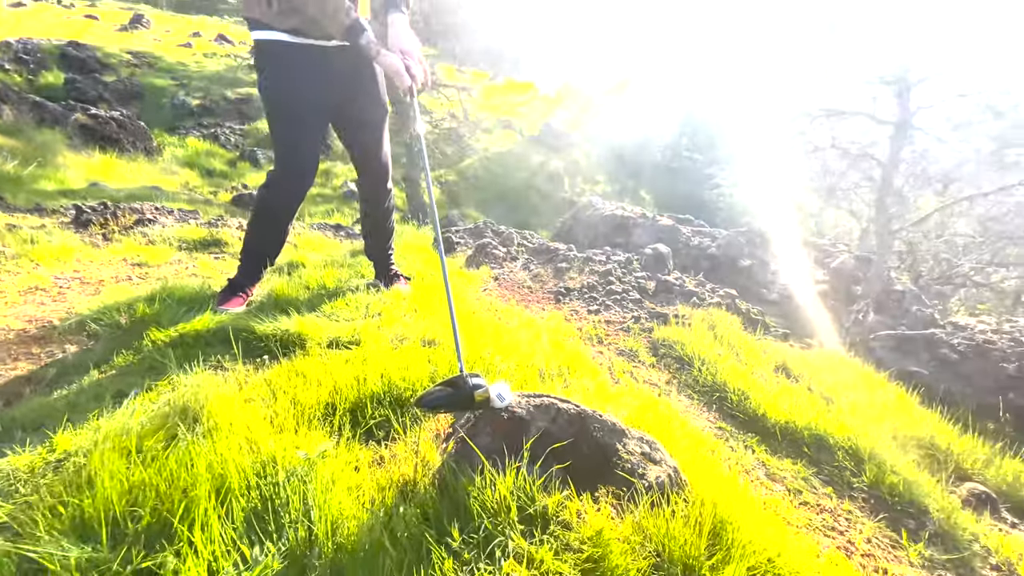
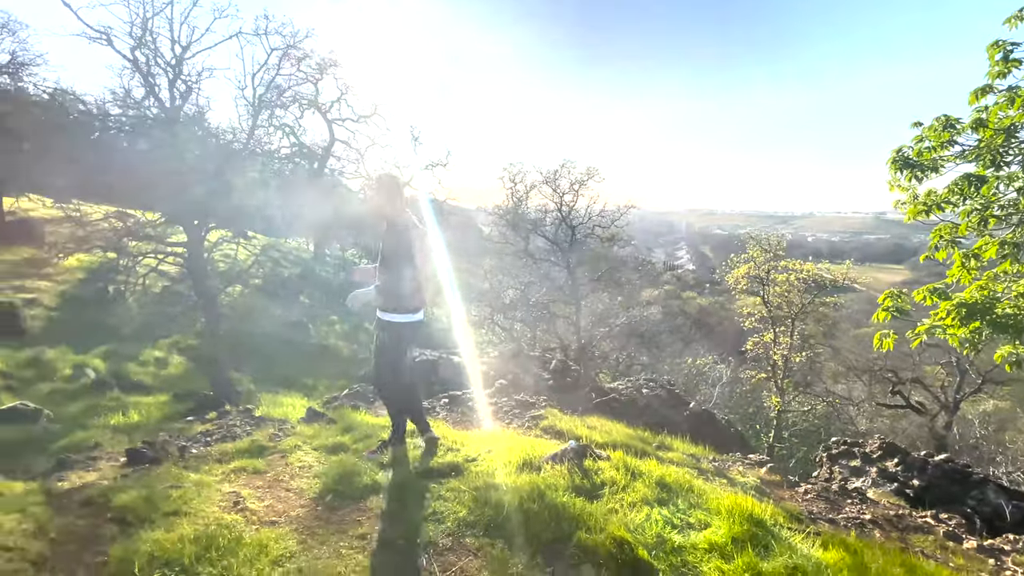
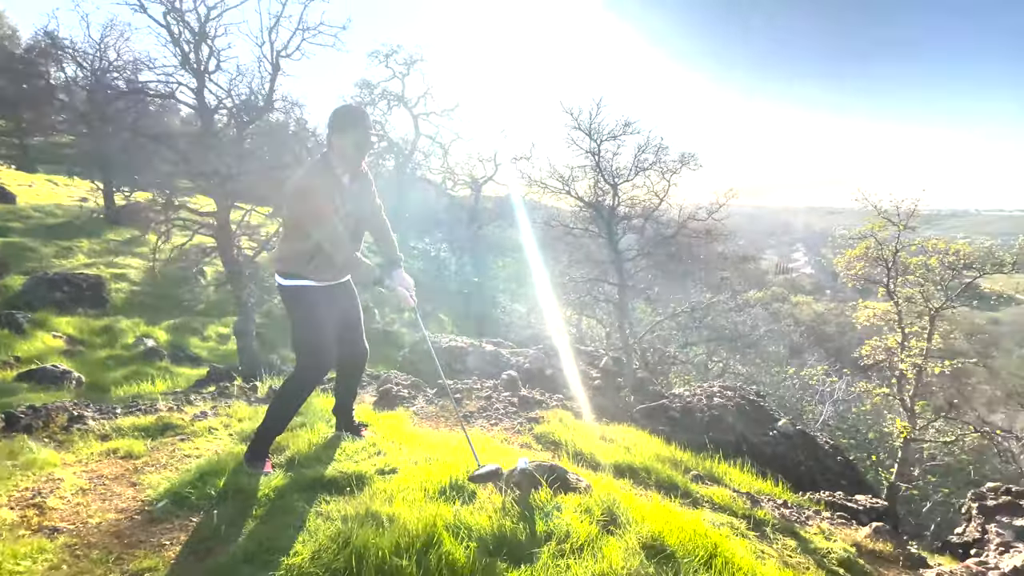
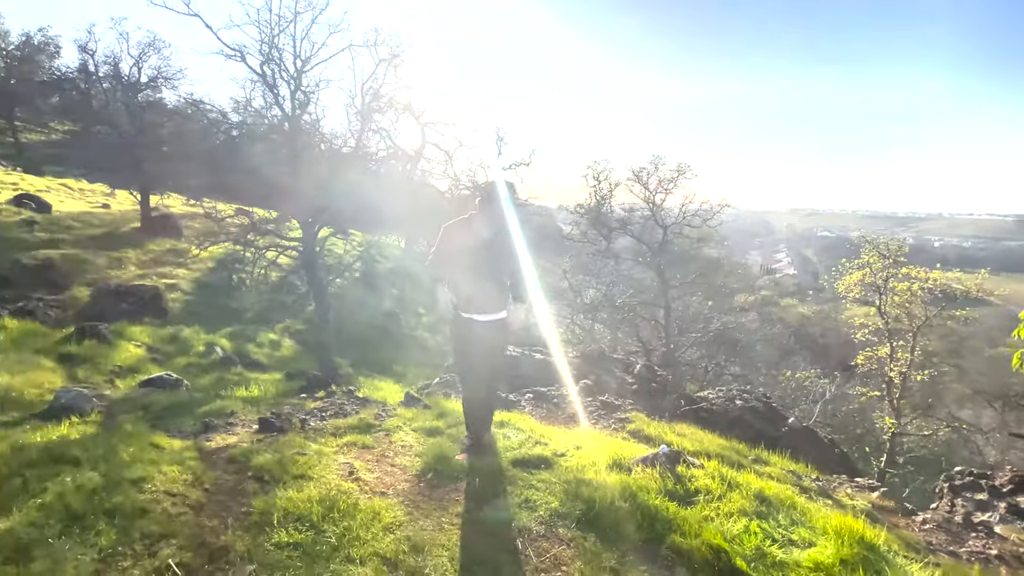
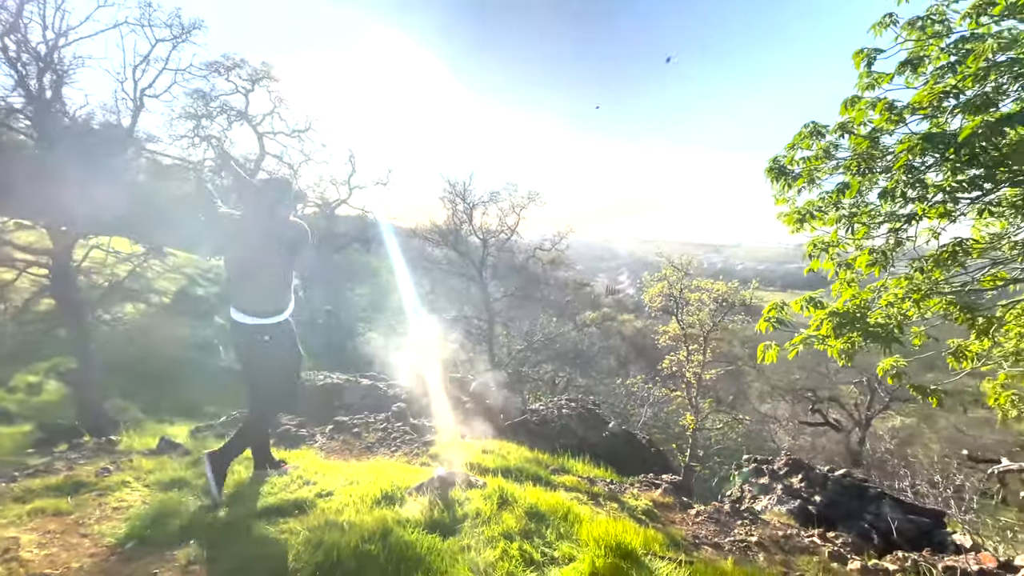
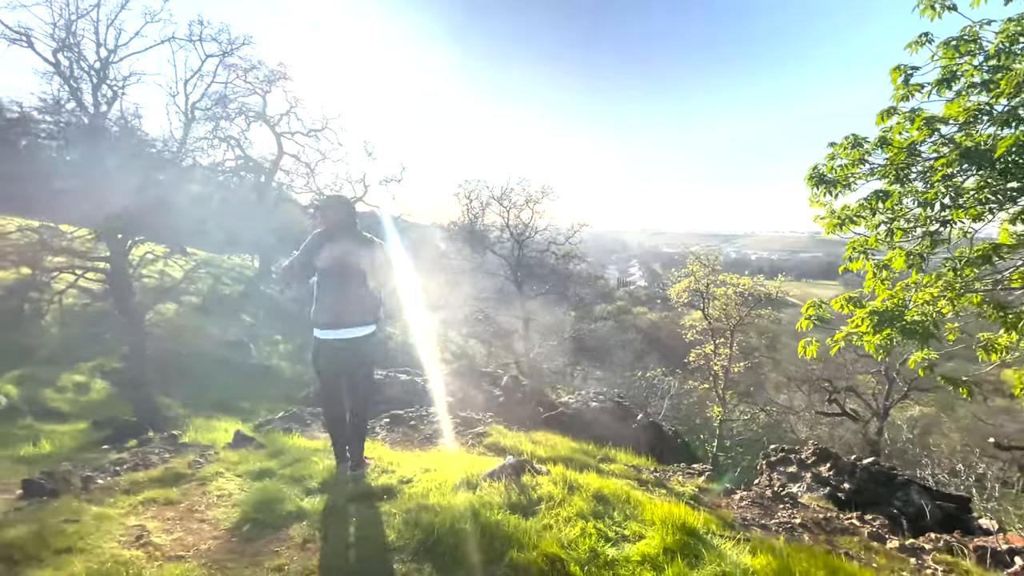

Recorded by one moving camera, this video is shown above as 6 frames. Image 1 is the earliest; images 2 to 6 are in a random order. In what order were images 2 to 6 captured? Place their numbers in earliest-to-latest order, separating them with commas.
3, 5, 6, 2, 4
